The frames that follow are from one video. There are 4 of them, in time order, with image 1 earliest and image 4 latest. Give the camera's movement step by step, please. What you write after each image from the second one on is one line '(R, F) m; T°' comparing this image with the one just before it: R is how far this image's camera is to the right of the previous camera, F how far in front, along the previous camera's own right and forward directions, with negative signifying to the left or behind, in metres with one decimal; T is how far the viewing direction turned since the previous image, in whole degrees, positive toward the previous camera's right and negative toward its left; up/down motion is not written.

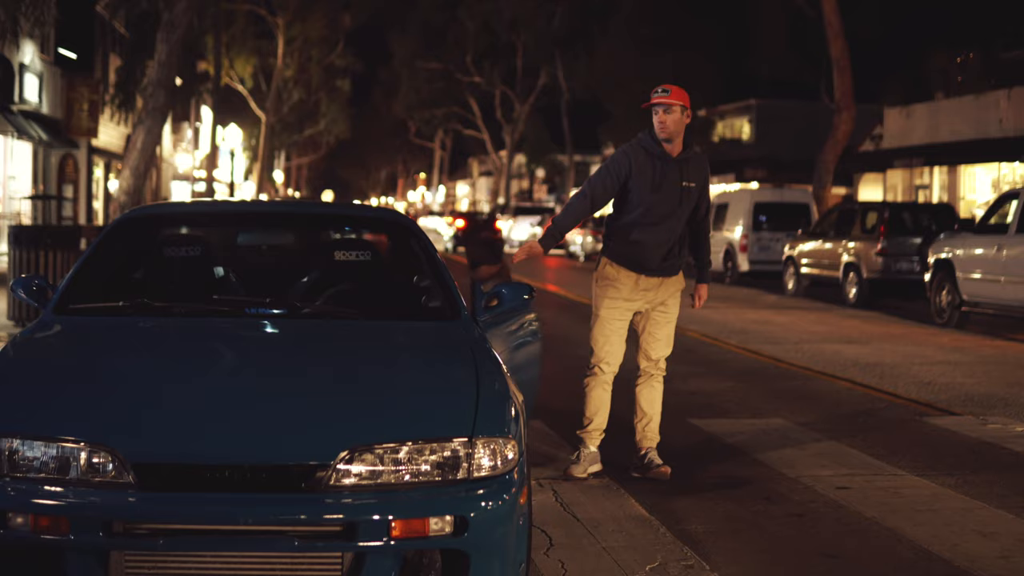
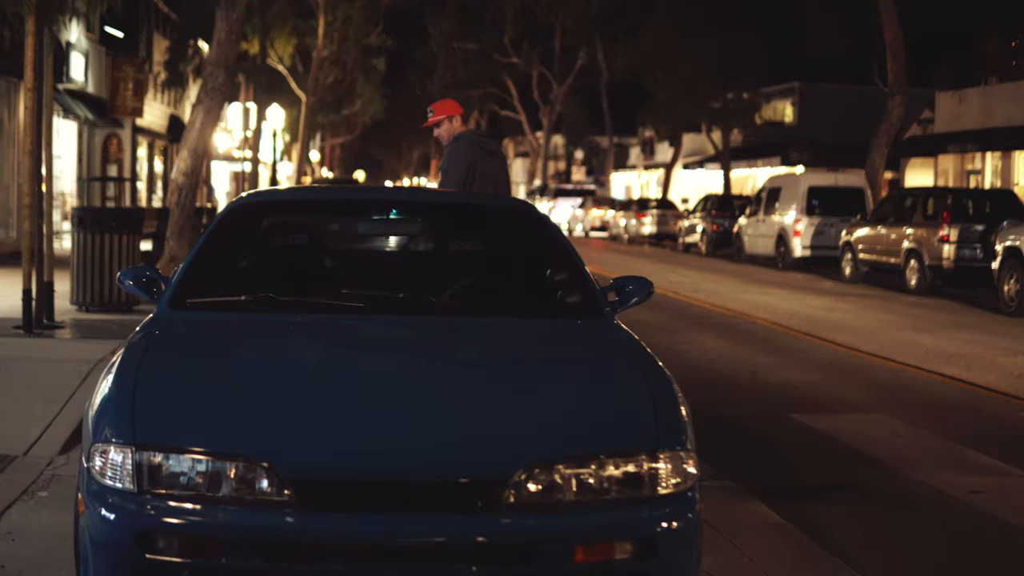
(-0.3, +0.4) m; -1°
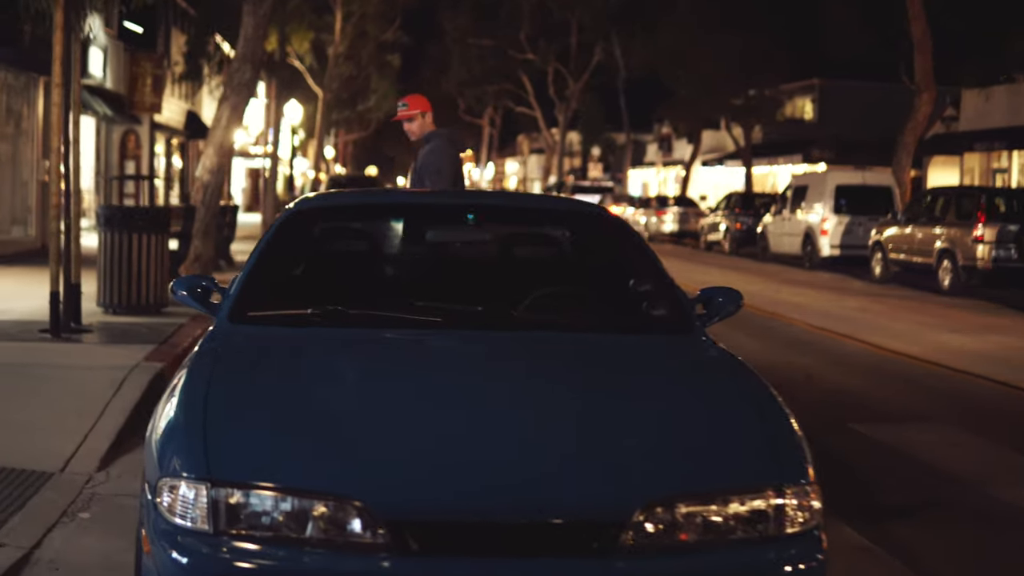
(-0.2, +0.4) m; 0°
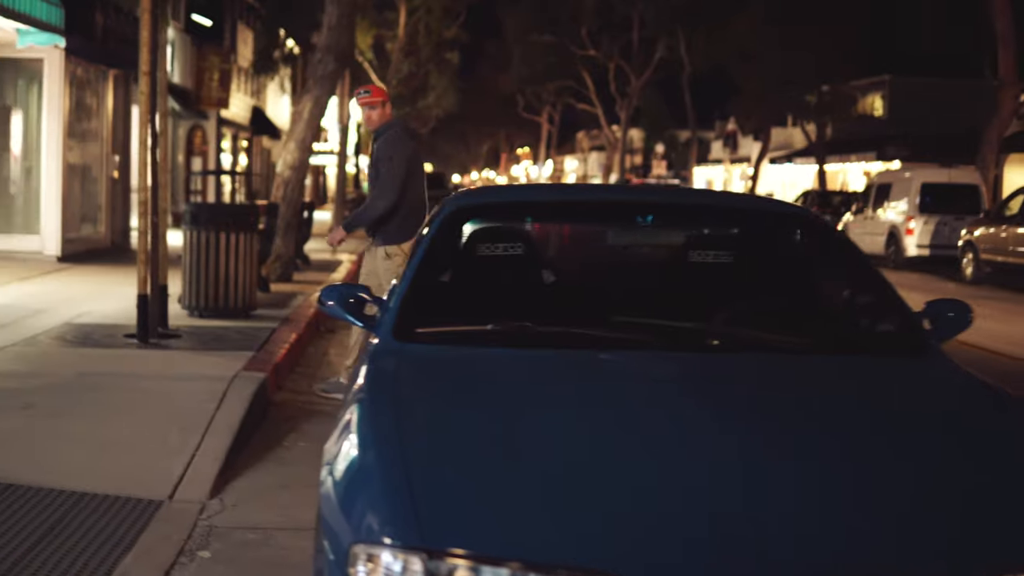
(-0.3, +0.7) m; -1°
